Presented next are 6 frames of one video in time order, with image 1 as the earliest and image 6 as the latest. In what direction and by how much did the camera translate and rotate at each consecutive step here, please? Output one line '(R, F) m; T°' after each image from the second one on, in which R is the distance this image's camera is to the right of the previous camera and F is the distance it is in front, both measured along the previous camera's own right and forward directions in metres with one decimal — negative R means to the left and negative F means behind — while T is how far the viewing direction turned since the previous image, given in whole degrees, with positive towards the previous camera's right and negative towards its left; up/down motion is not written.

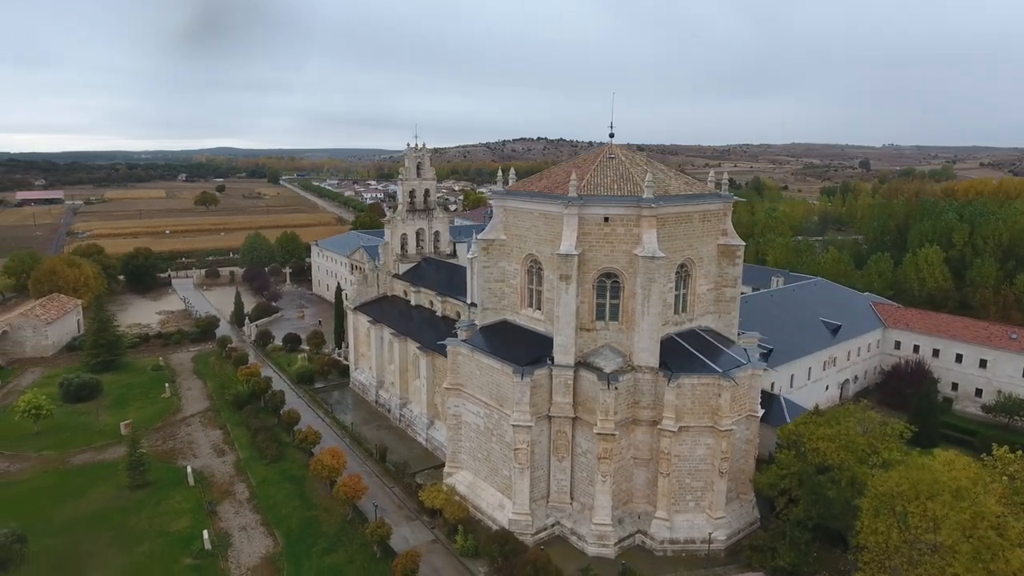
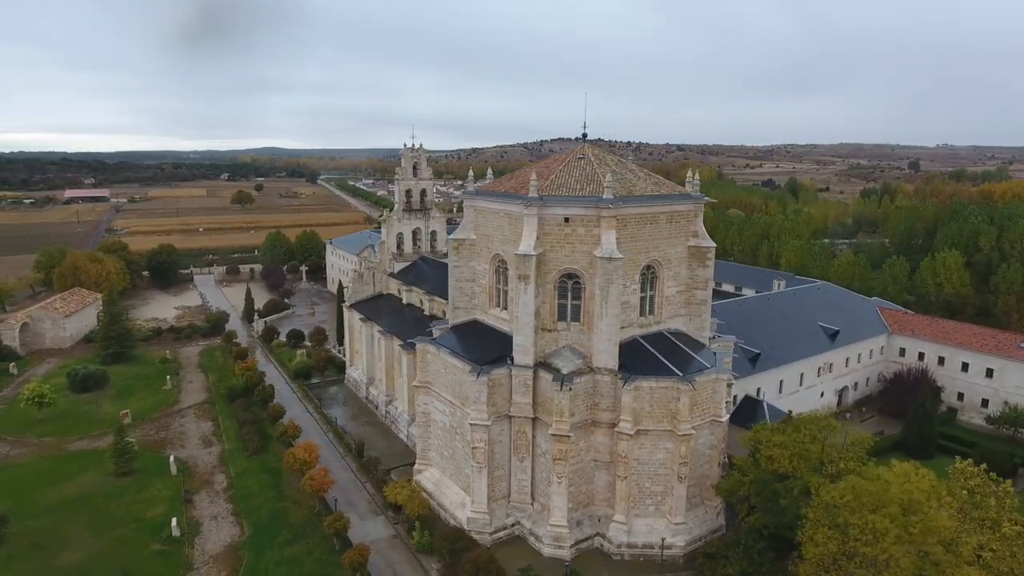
(+3.0, 0.0) m; -3°
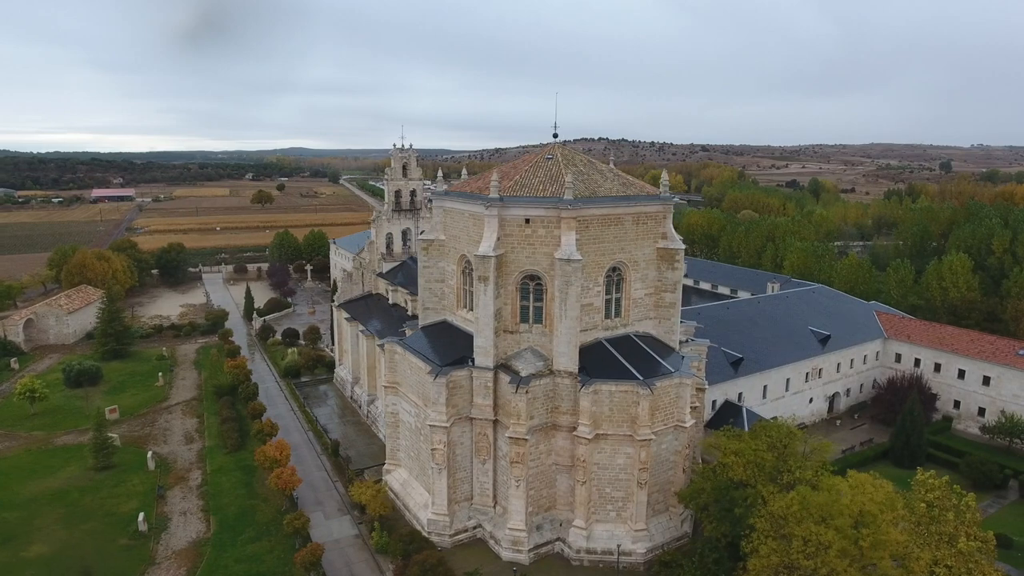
(+2.4, +0.2) m; -2°
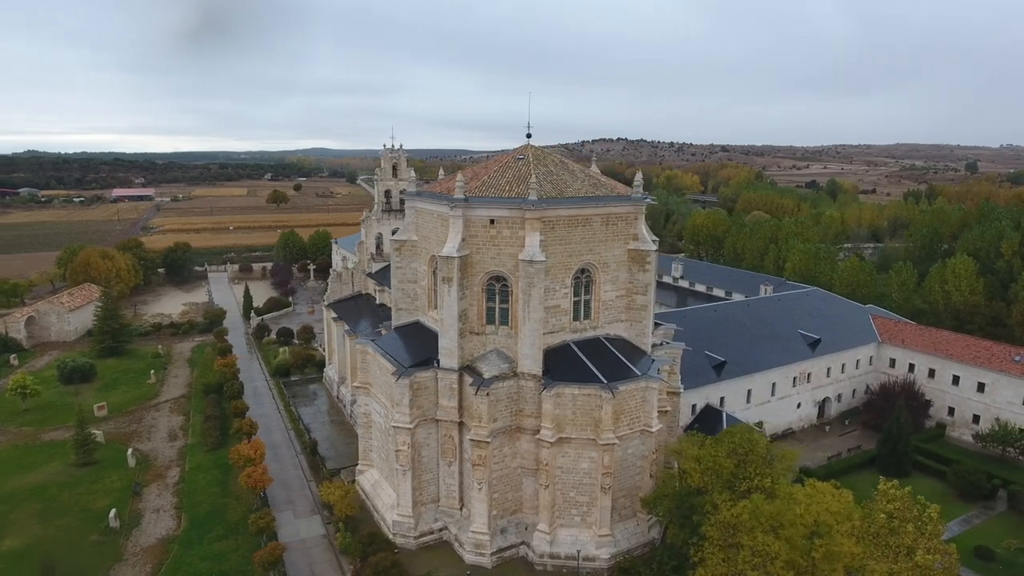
(+2.0, +0.2) m; -2°
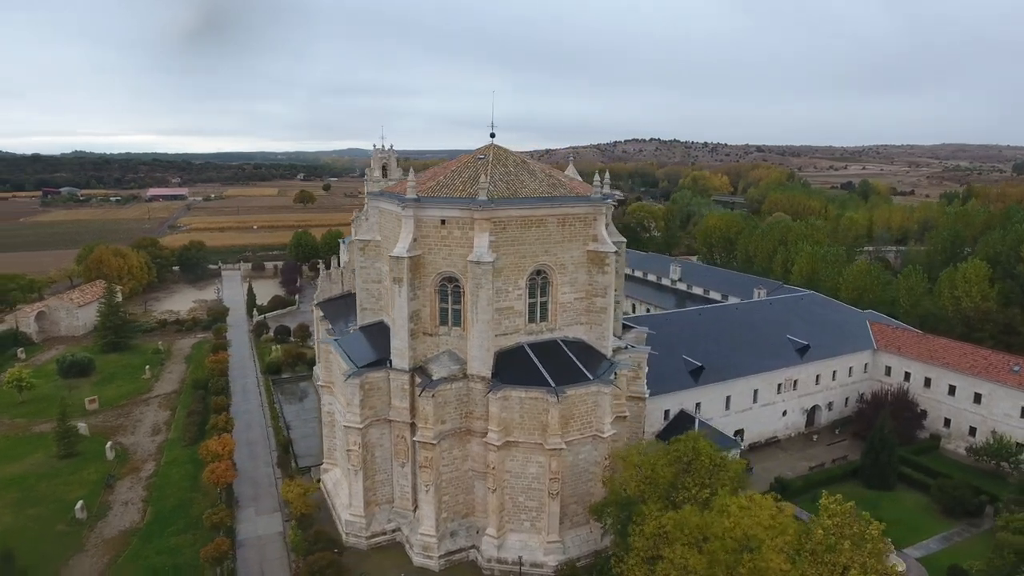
(+3.0, +0.3) m; -3°
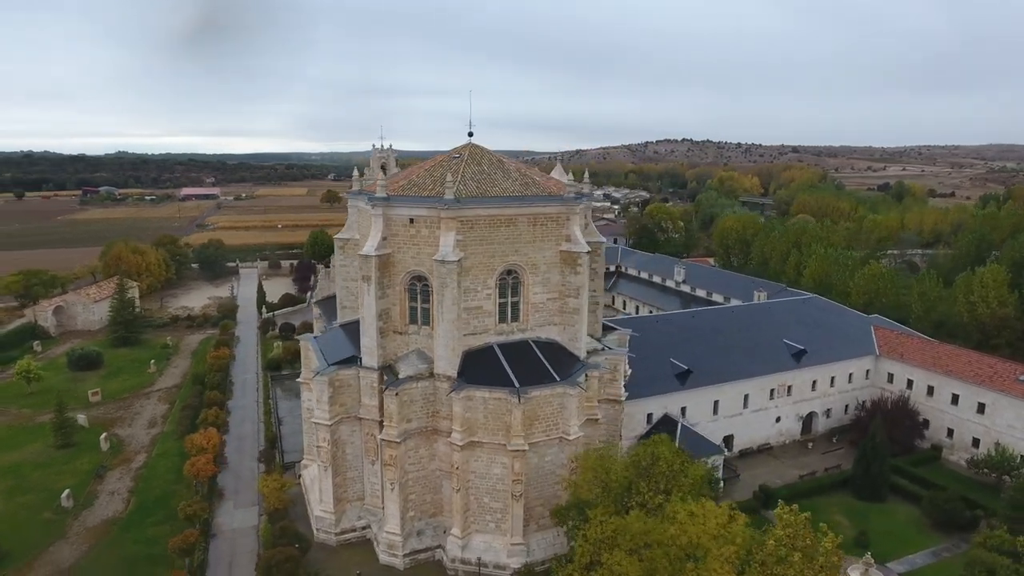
(+2.3, +0.2) m; -3°
